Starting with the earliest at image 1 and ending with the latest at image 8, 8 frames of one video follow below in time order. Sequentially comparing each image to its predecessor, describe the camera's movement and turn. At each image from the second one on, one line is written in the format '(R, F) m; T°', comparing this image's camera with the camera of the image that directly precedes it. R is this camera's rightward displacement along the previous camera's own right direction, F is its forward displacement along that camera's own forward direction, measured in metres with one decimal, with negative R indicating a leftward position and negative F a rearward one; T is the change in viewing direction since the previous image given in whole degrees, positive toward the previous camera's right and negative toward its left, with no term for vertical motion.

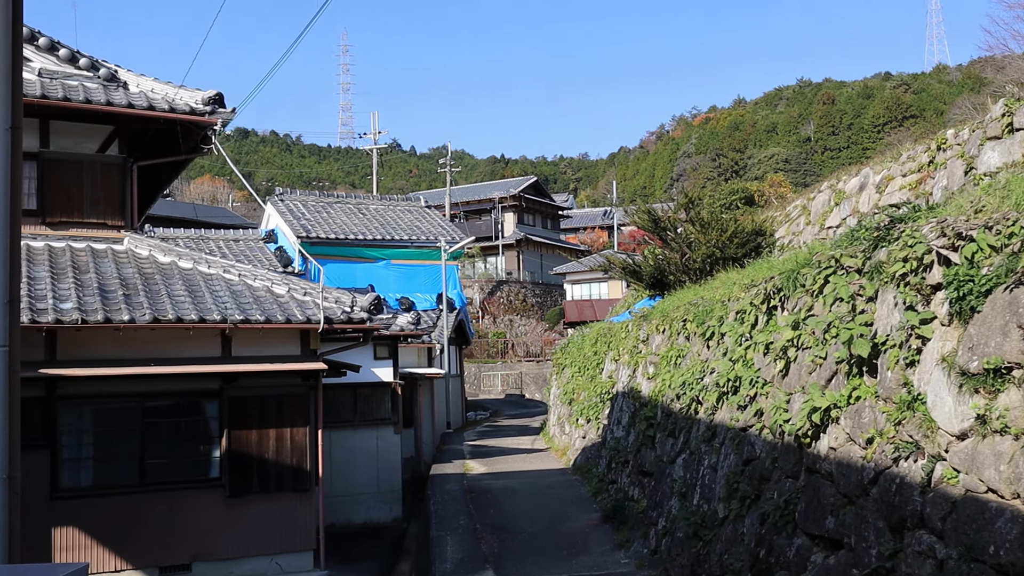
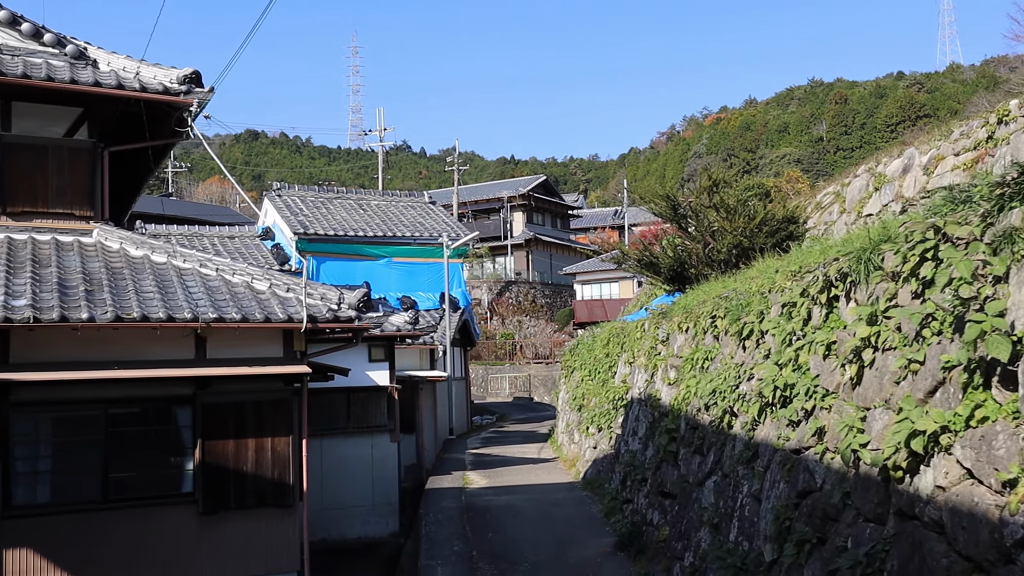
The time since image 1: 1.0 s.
(+0.1, +0.9) m; -1°
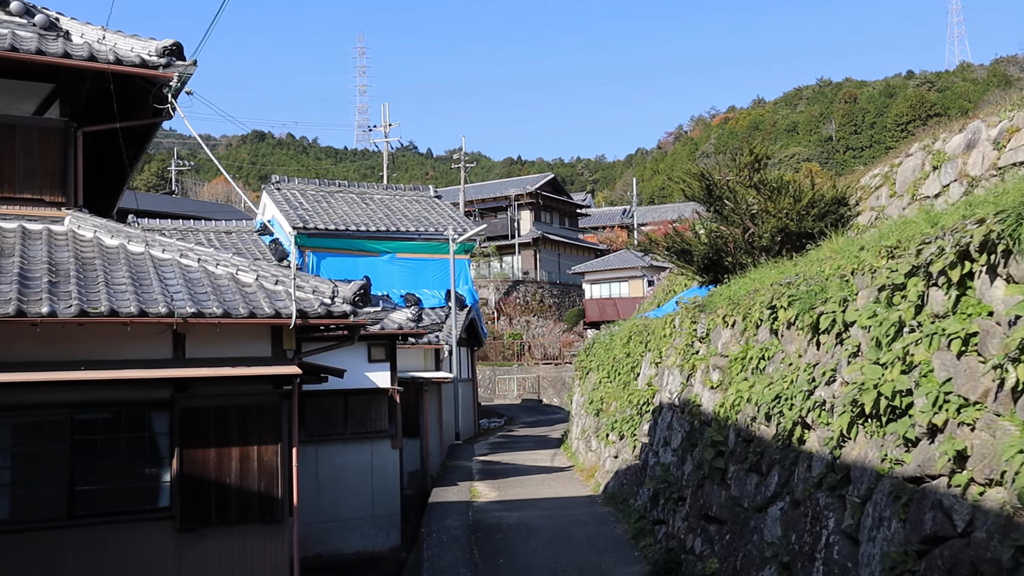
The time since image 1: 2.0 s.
(-0.1, +0.9) m; 0°
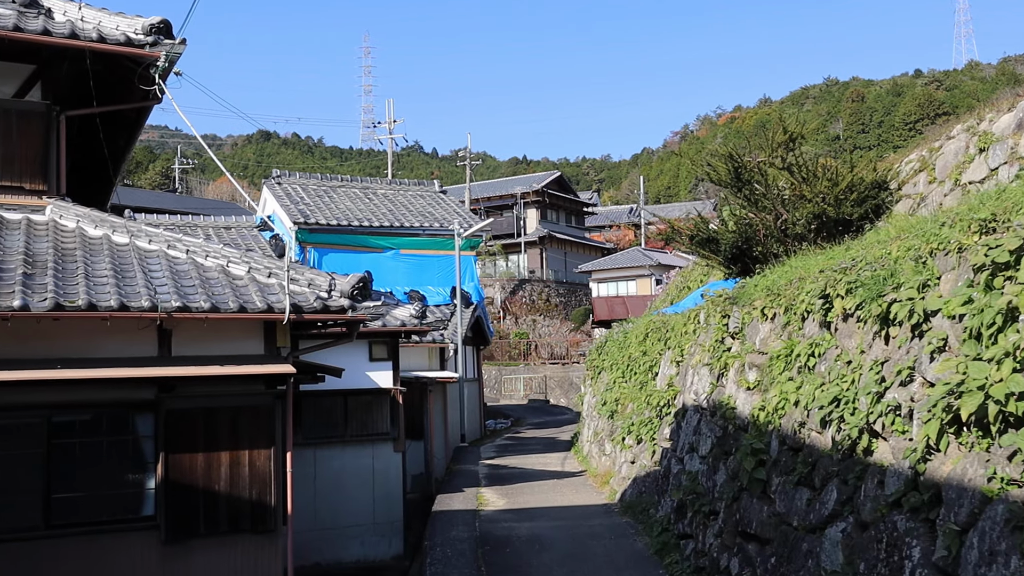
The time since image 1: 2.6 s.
(0.0, +0.5) m; 0°
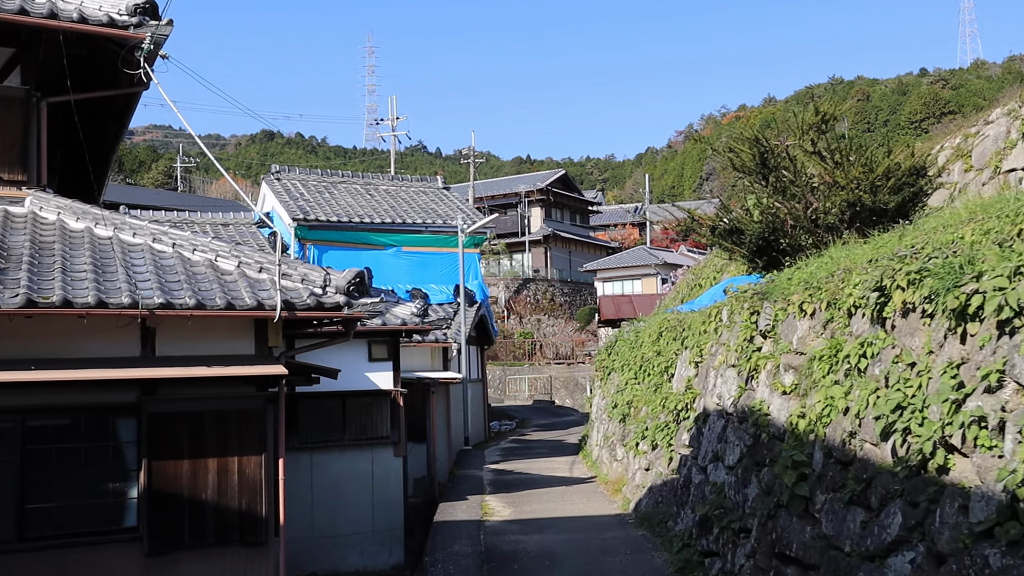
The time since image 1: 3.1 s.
(0.0, +0.5) m; 0°
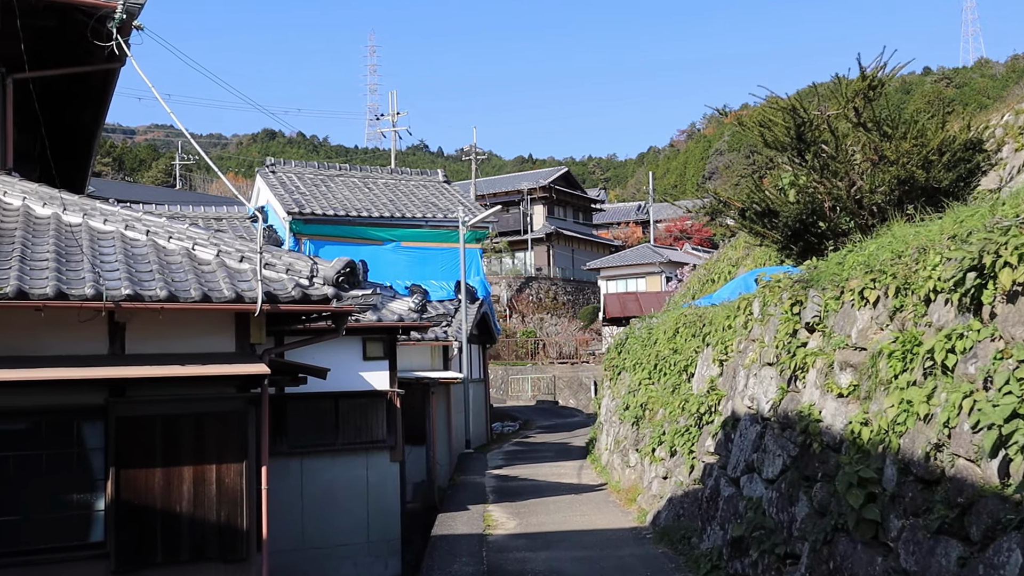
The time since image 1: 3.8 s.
(0.0, +0.6) m; 0°
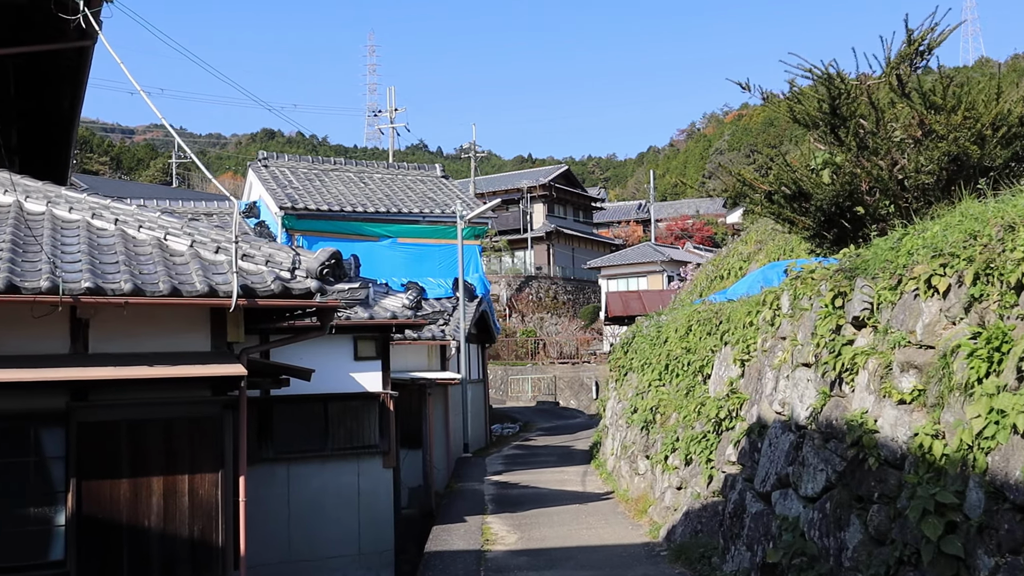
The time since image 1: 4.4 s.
(0.0, +0.5) m; 0°
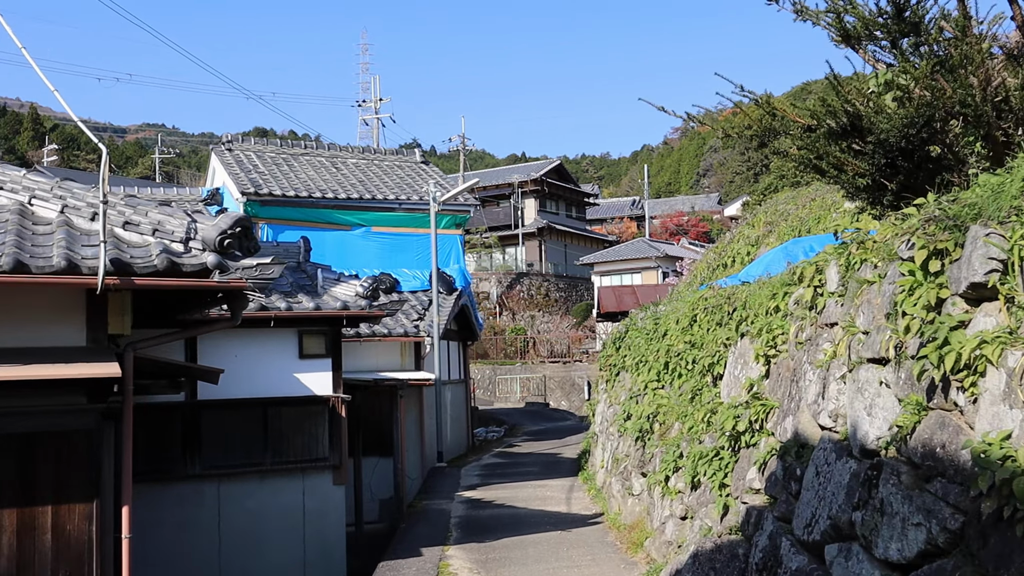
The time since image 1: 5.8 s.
(+0.2, +1.2) m; 0°
